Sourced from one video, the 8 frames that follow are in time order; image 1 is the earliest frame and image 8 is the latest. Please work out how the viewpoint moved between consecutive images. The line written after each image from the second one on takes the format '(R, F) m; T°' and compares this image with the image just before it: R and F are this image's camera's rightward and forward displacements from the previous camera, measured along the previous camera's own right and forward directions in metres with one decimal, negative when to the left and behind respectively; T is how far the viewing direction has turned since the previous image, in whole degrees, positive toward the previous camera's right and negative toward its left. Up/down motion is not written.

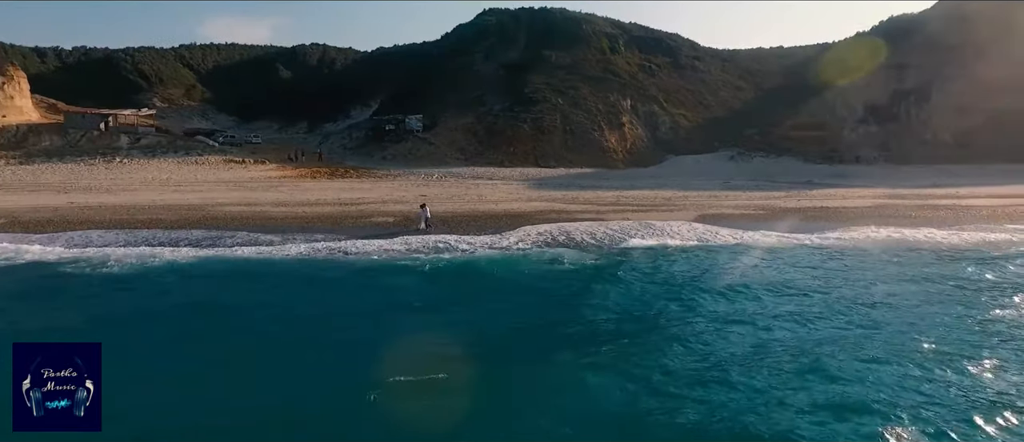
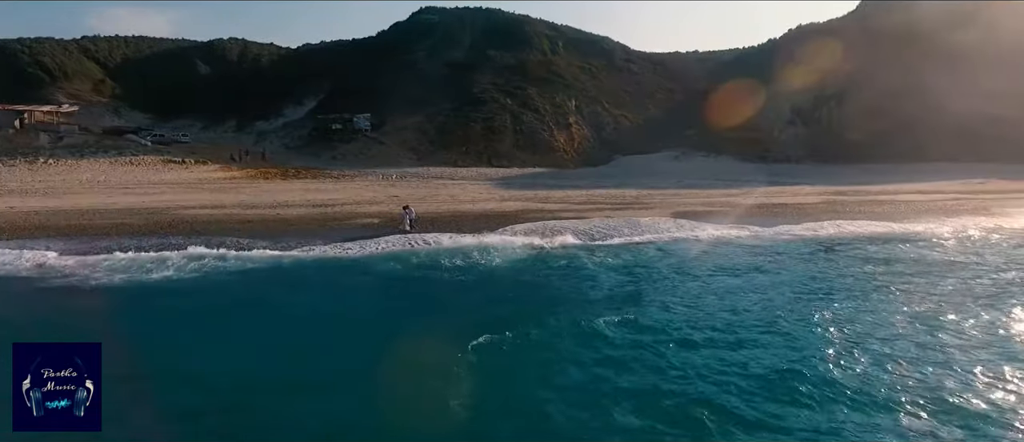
(-2.8, -0.3) m; +8°
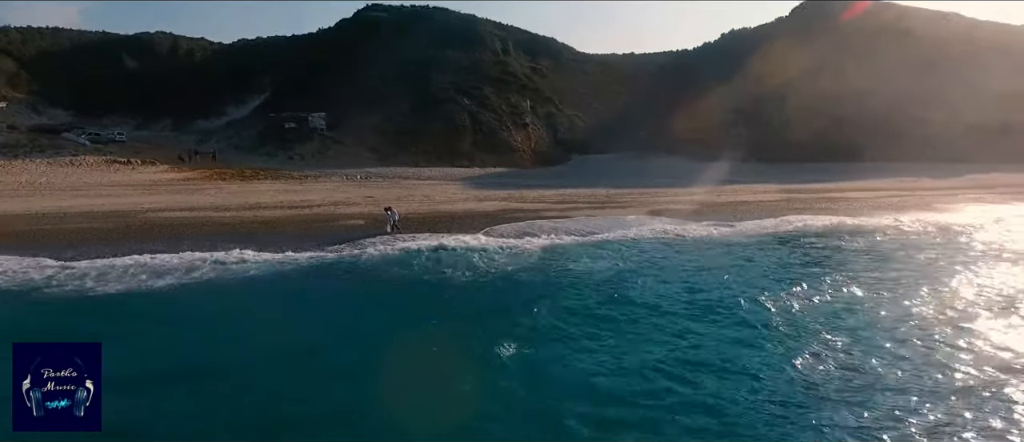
(-2.2, -0.1) m; +7°
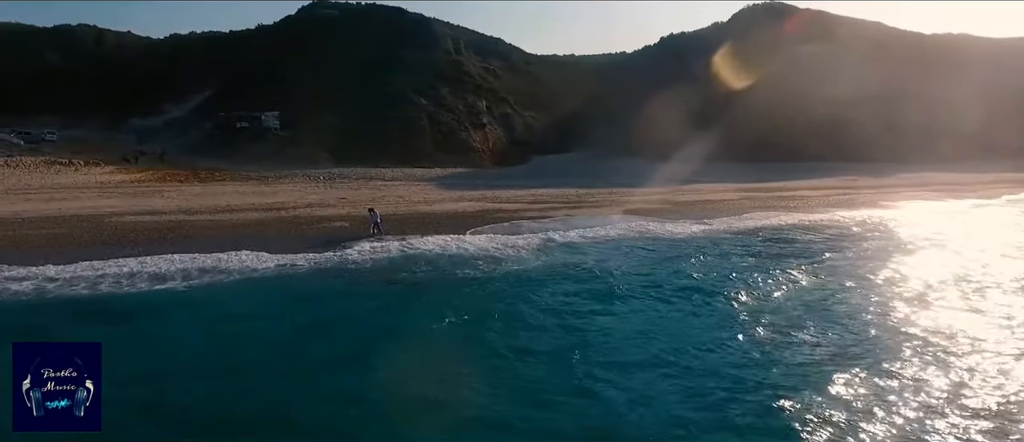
(-2.1, 0.0) m; +6°
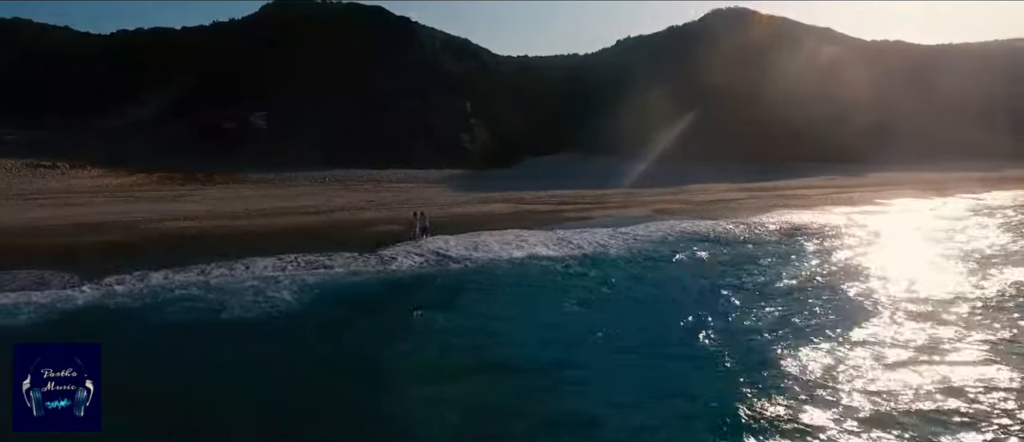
(-4.0, +0.2) m; +7°
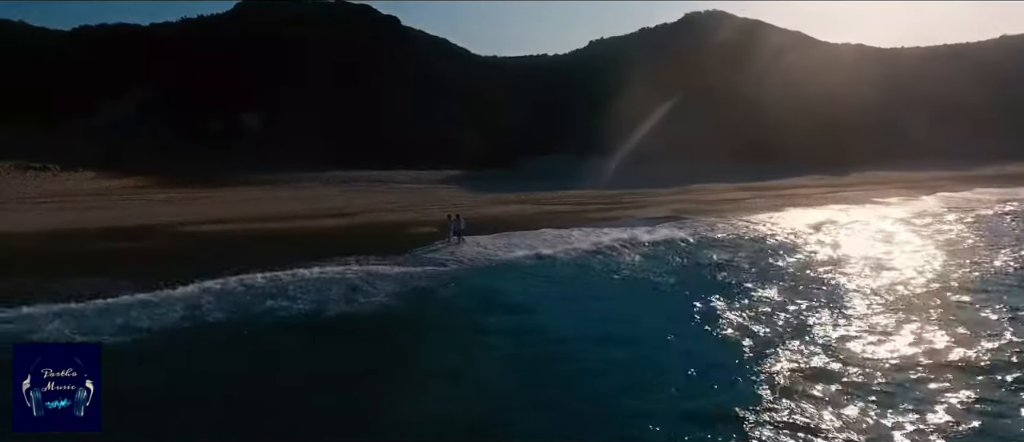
(-2.5, +0.2) m; +4°
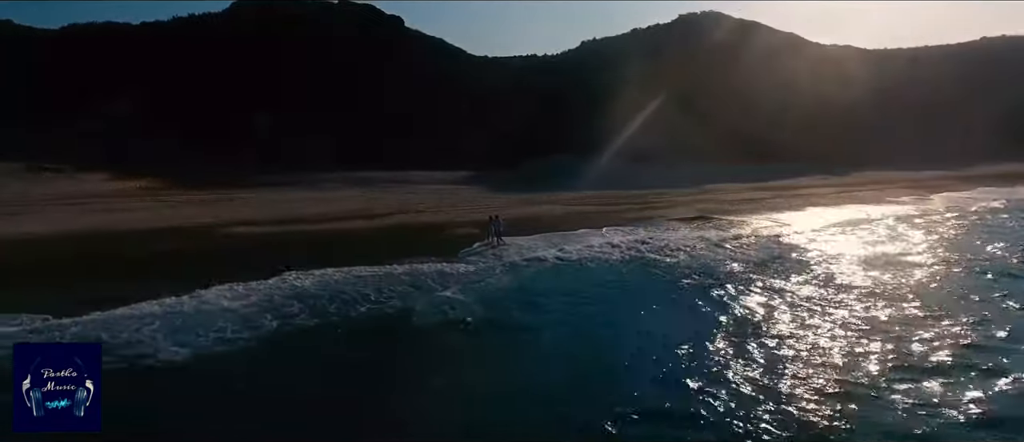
(-1.9, +0.2) m; +2°
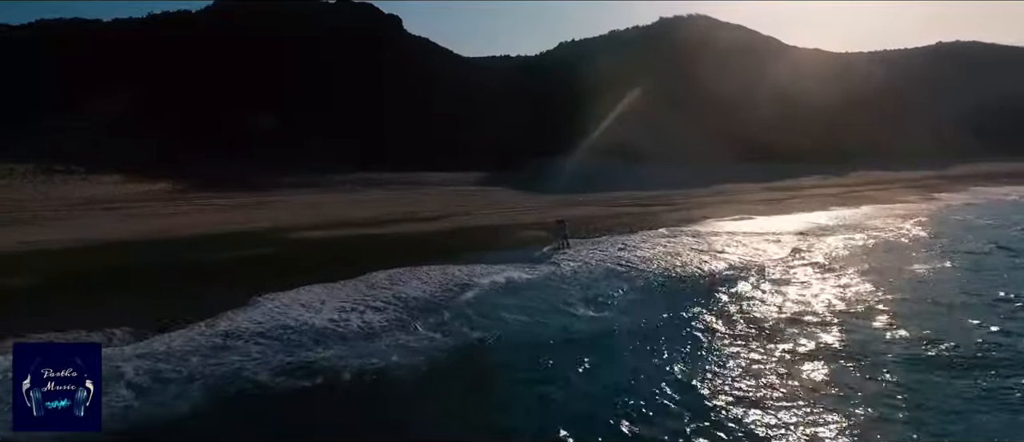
(-3.3, +0.4) m; +5°
